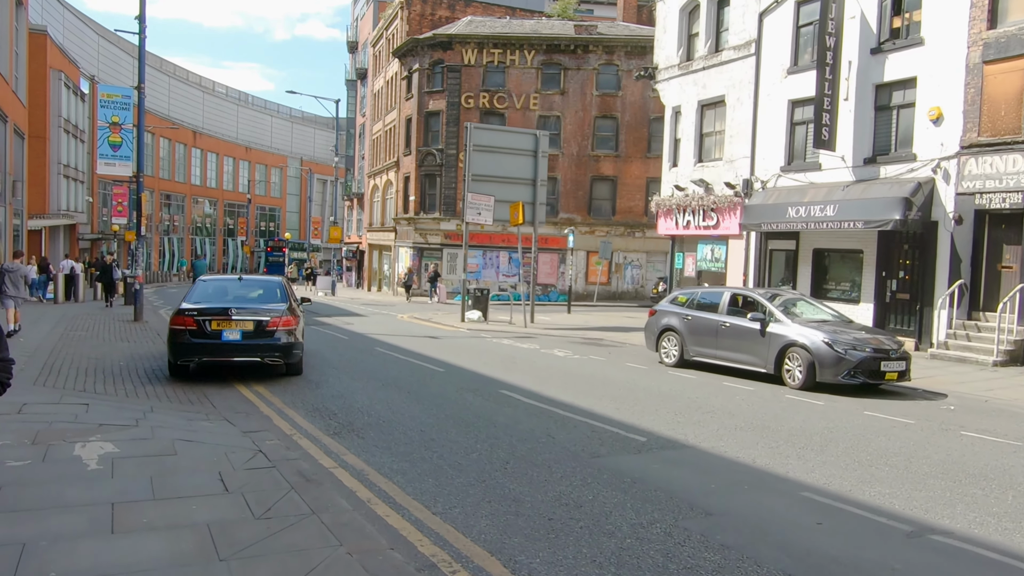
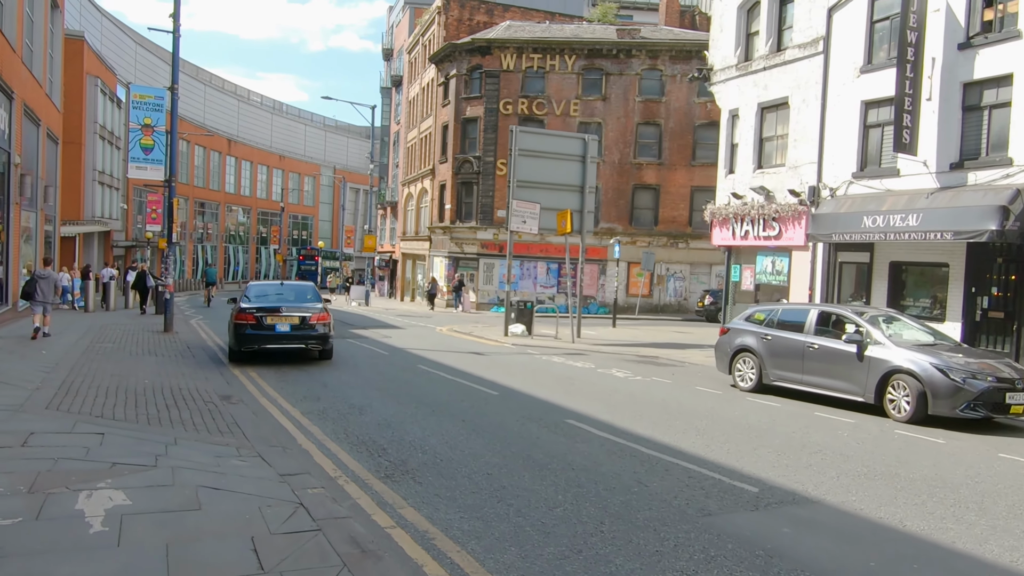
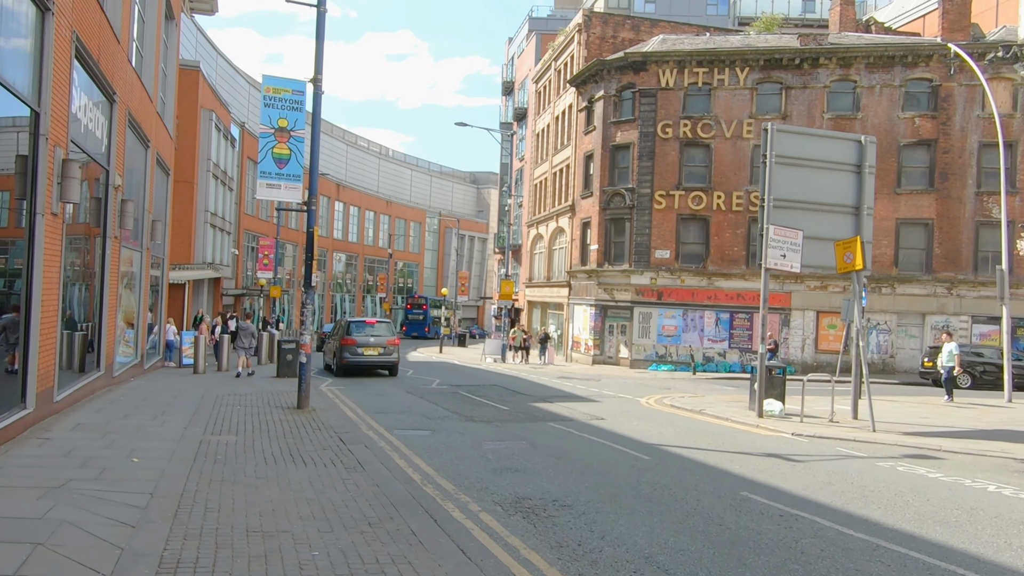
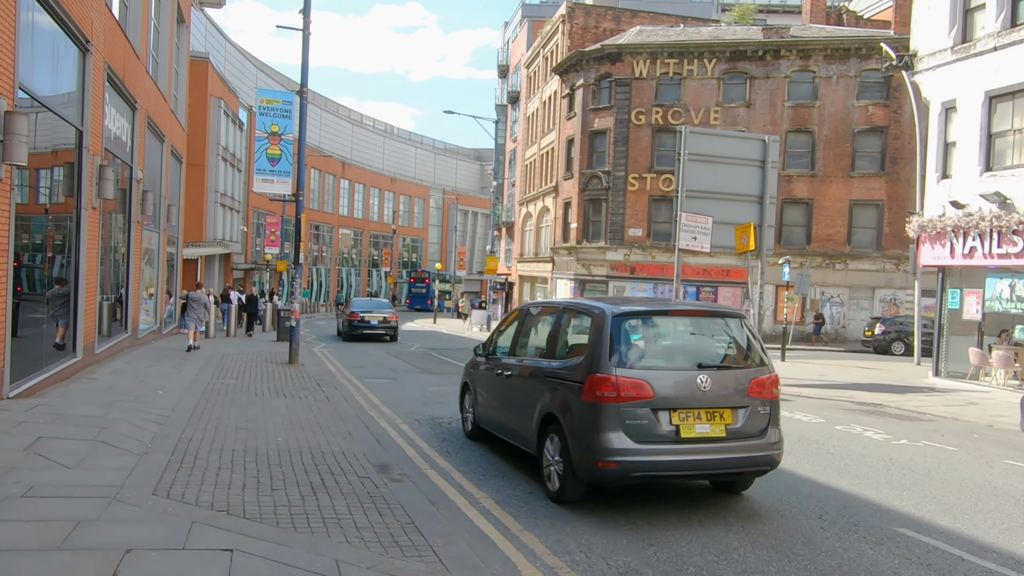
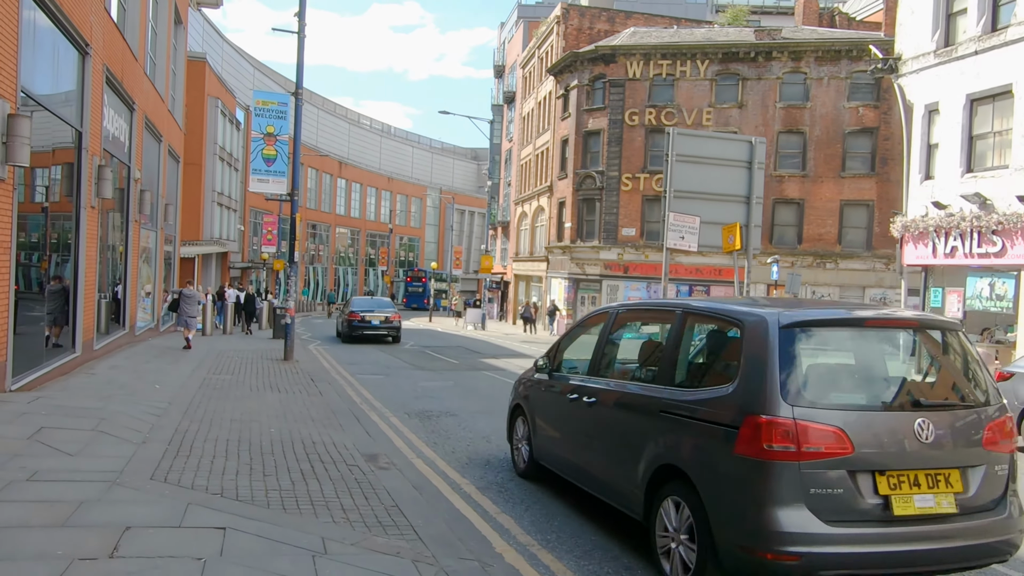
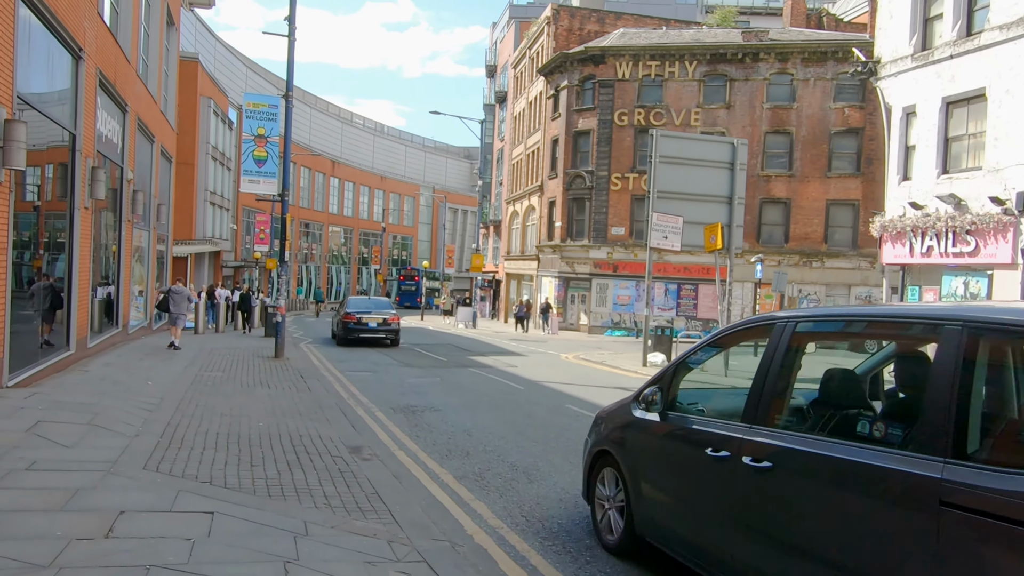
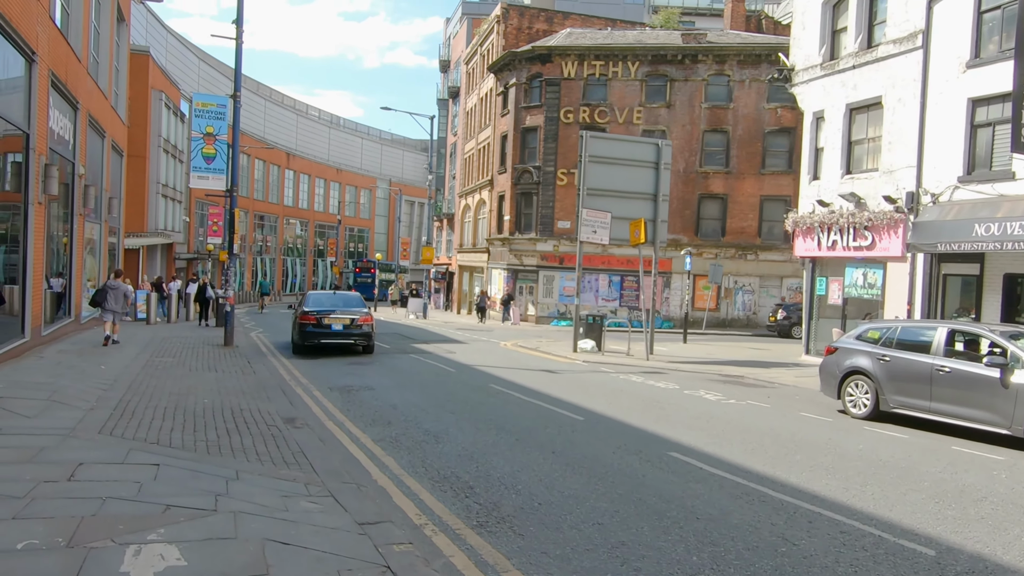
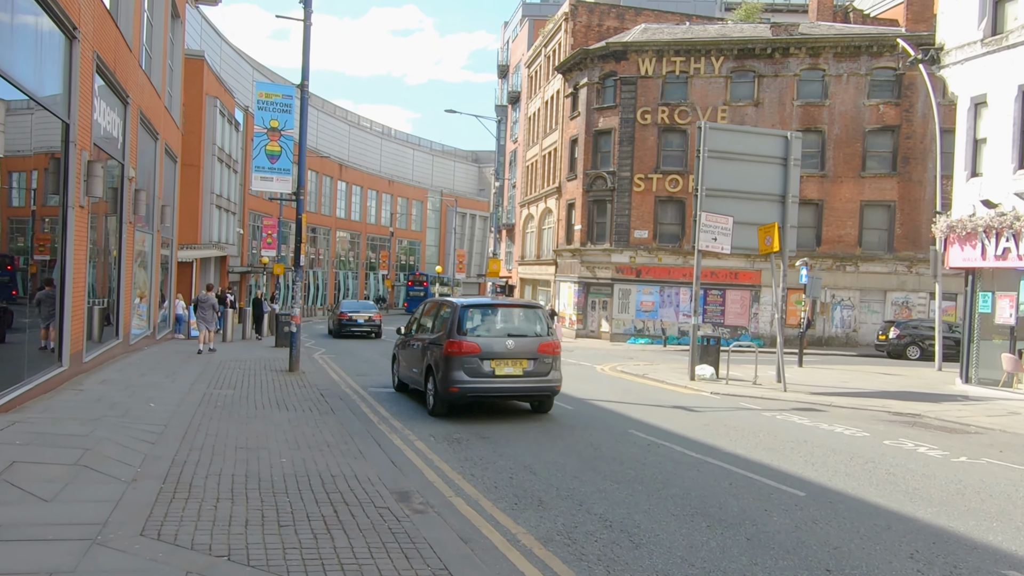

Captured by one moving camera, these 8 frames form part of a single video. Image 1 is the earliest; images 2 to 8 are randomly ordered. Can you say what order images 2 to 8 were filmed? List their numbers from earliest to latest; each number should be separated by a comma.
2, 7, 6, 5, 4, 8, 3
